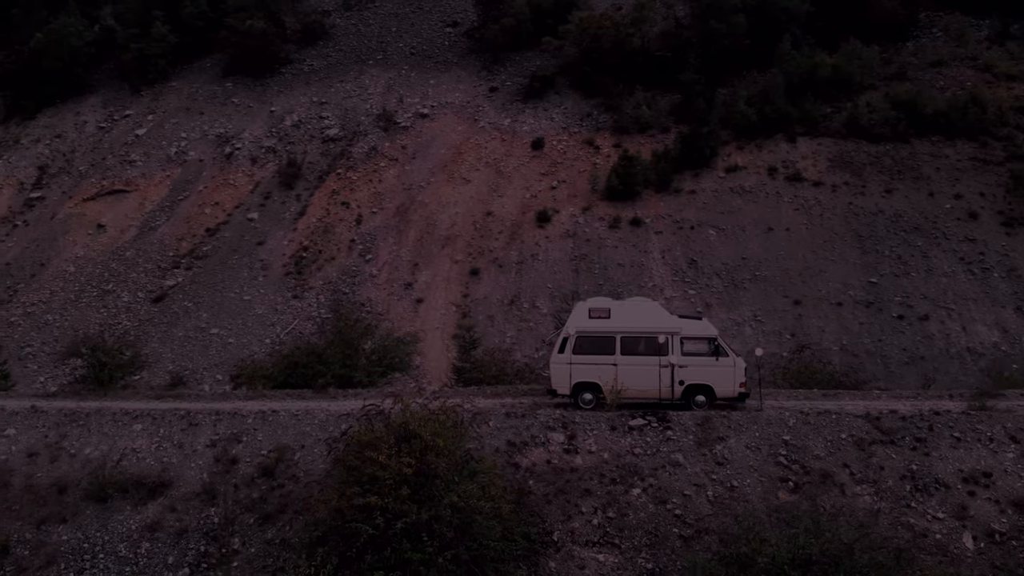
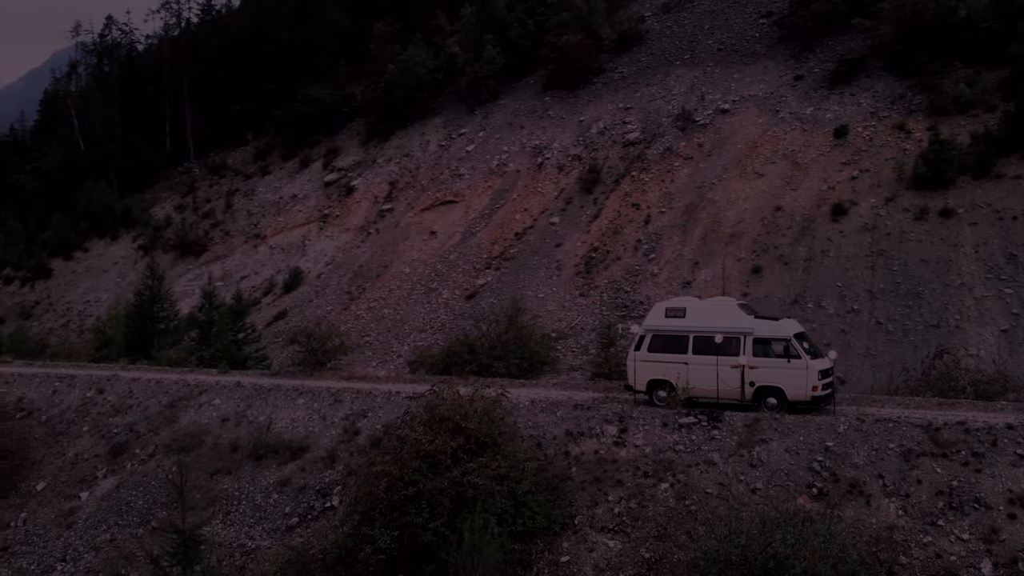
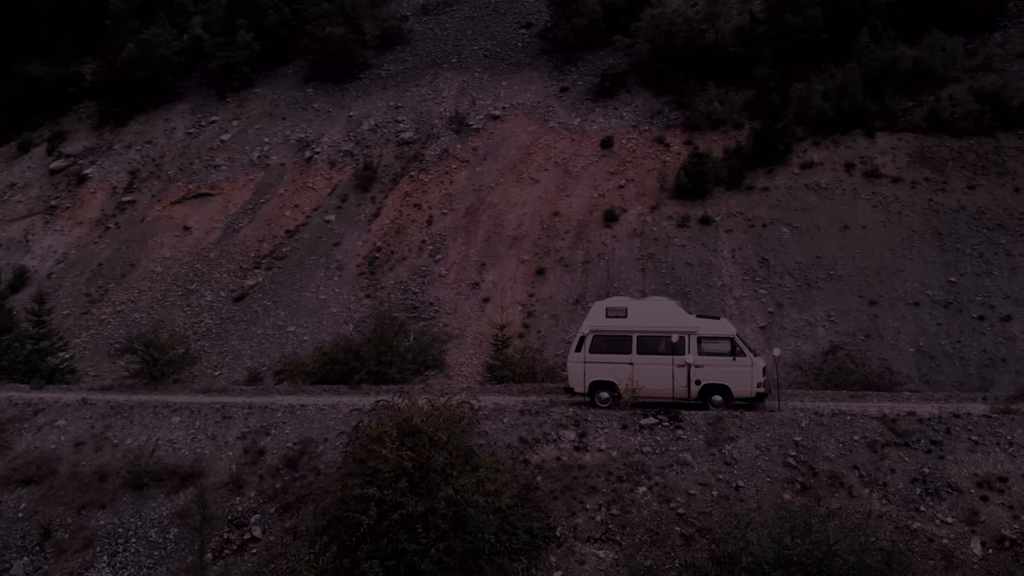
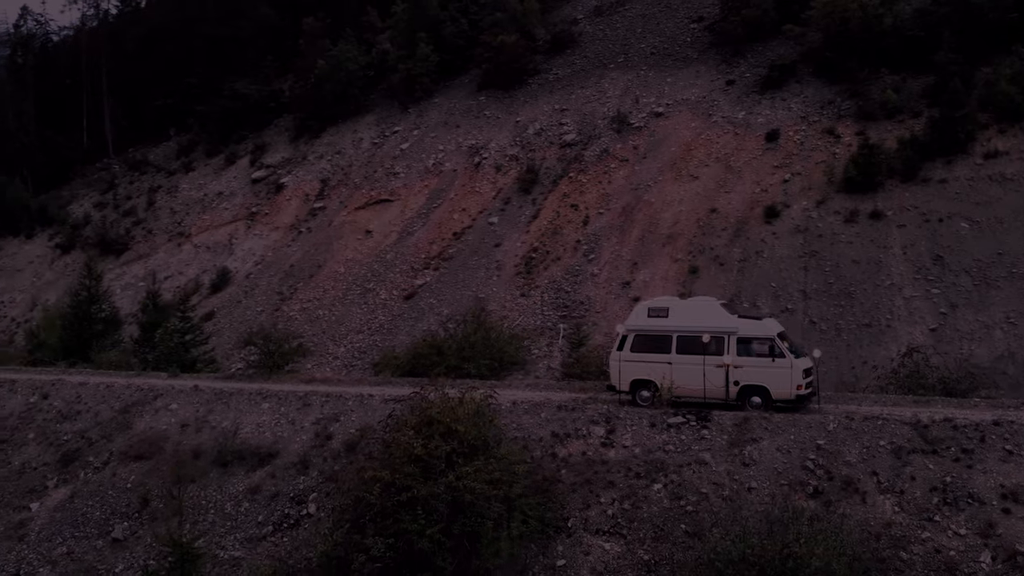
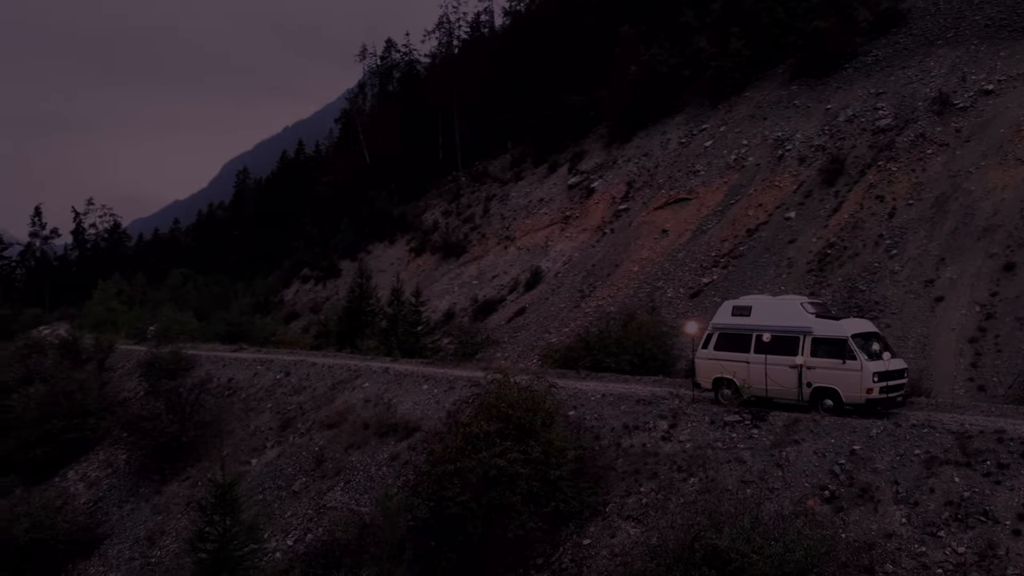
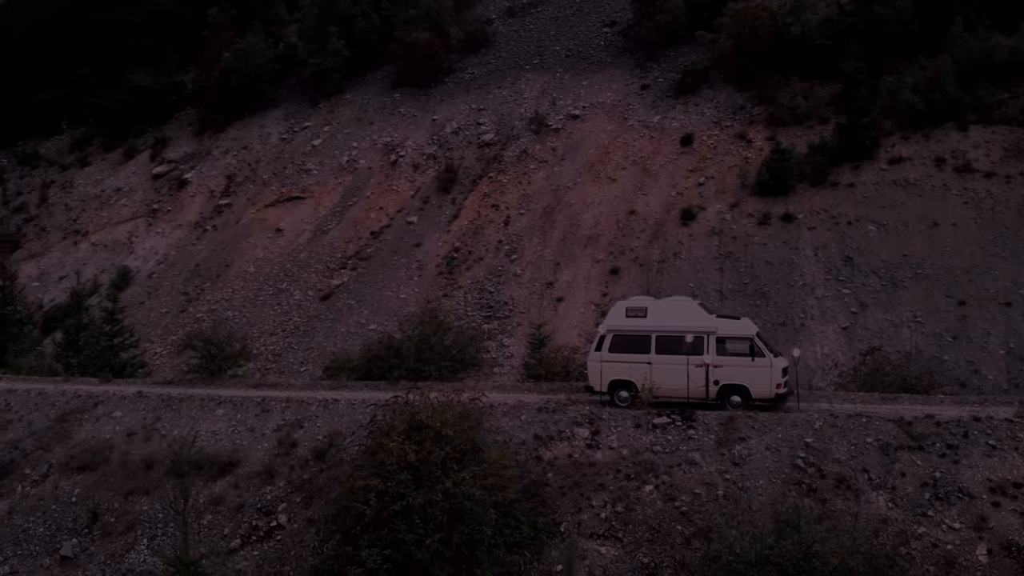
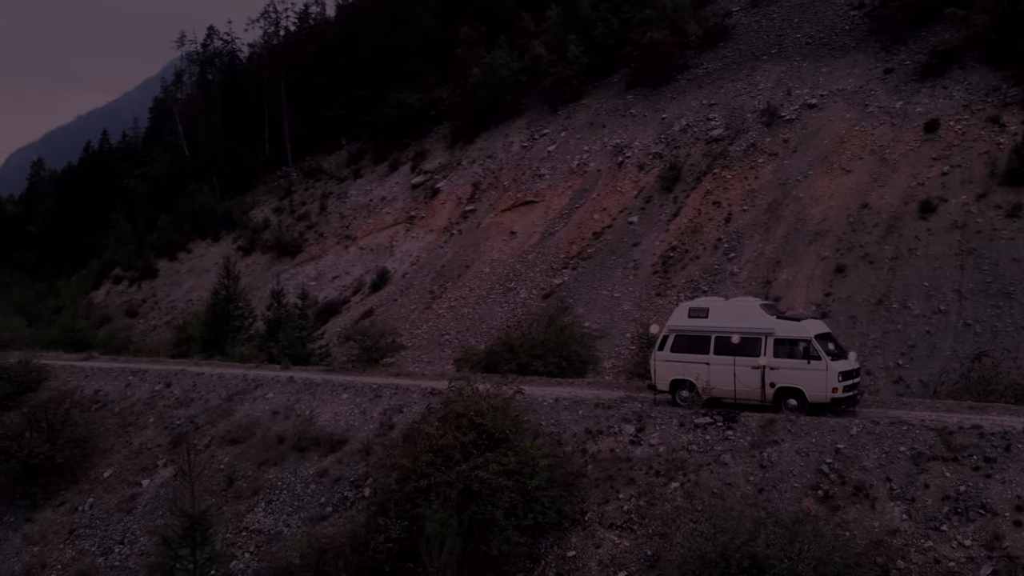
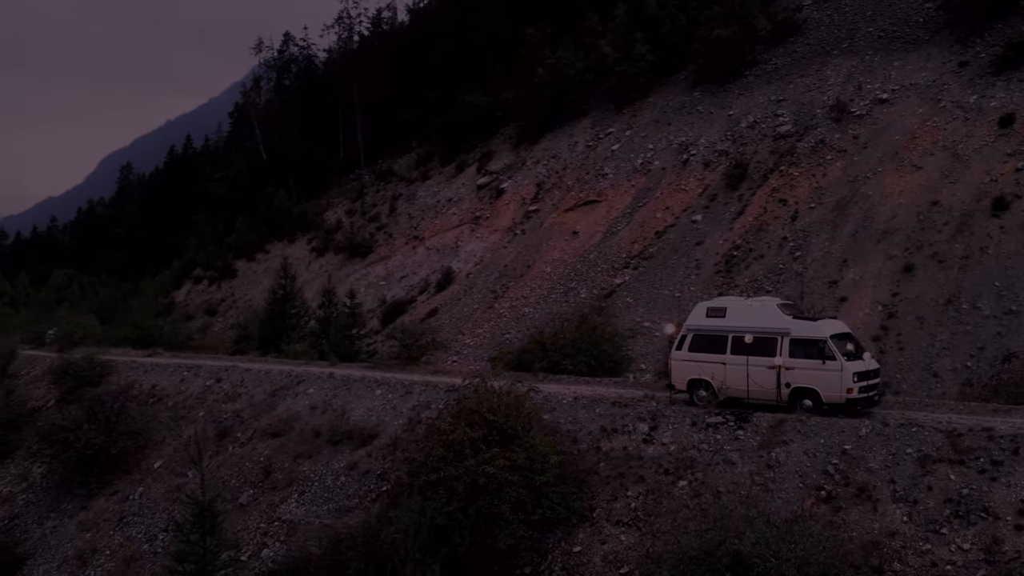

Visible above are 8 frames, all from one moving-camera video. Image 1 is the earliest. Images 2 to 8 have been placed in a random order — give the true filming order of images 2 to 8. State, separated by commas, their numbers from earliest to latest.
3, 6, 4, 2, 7, 8, 5
